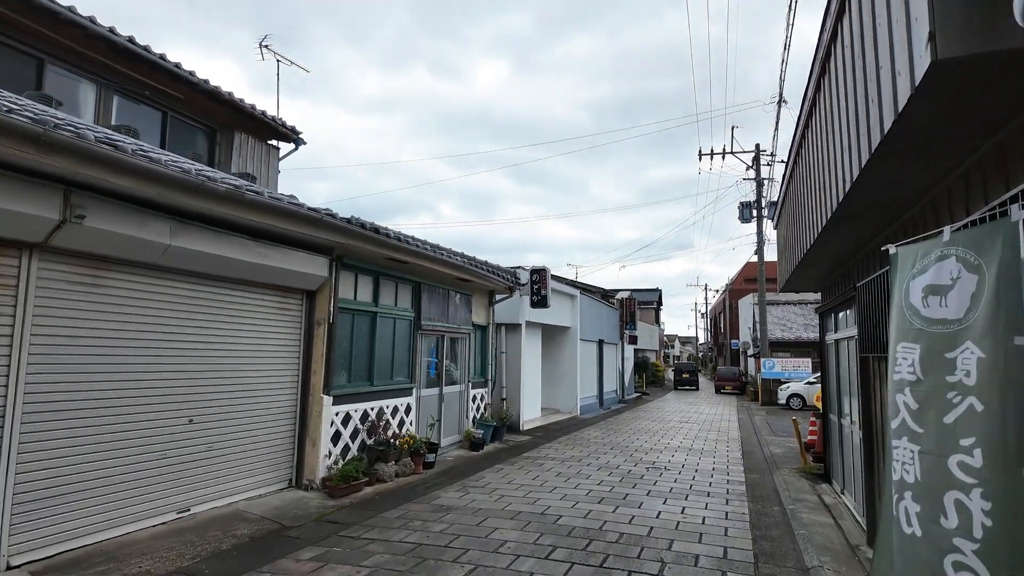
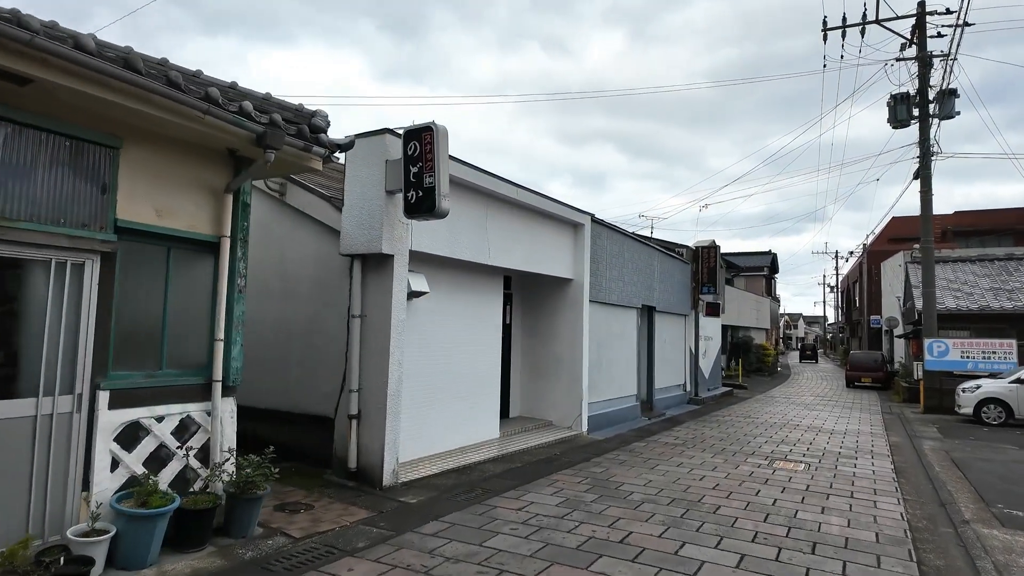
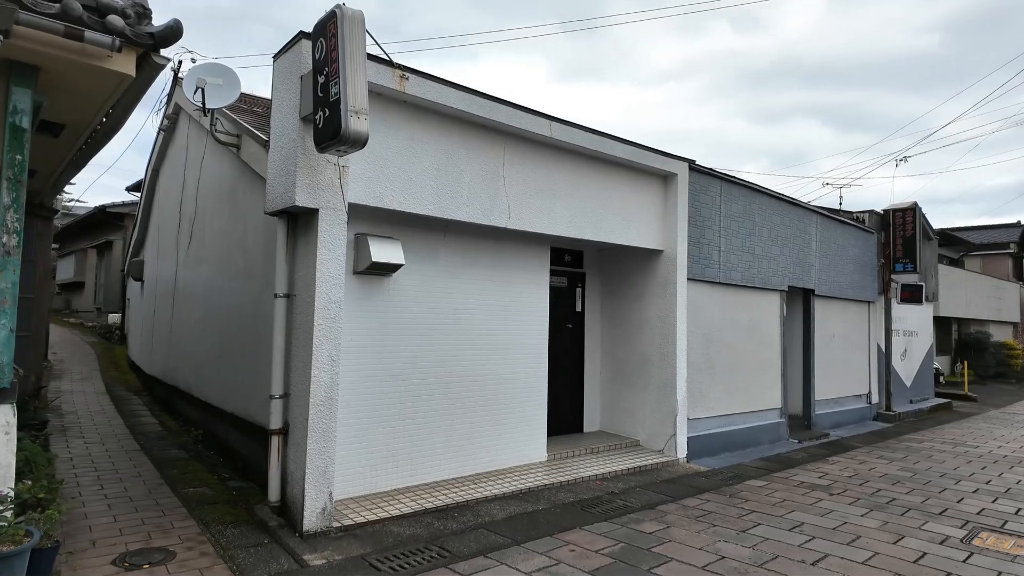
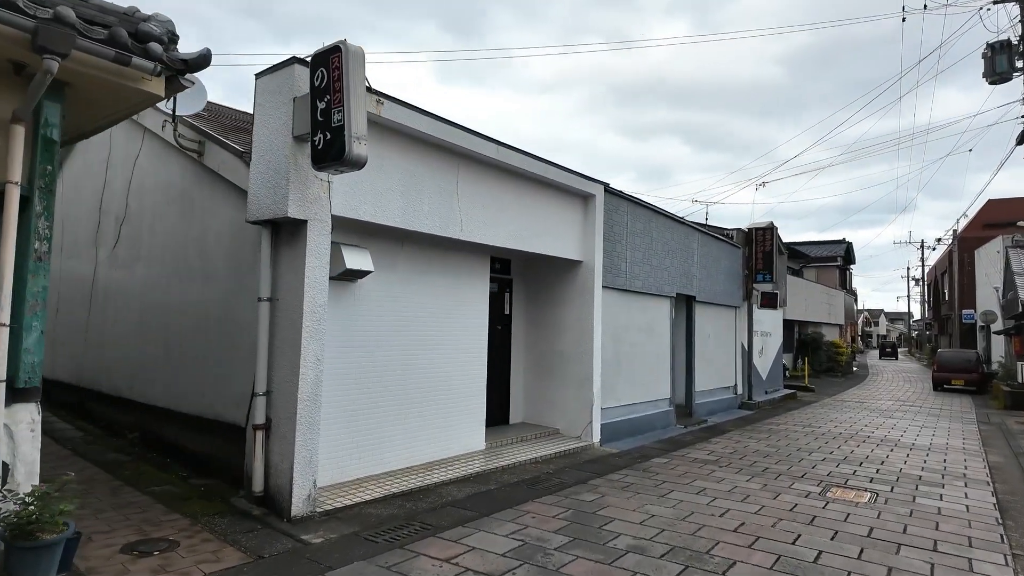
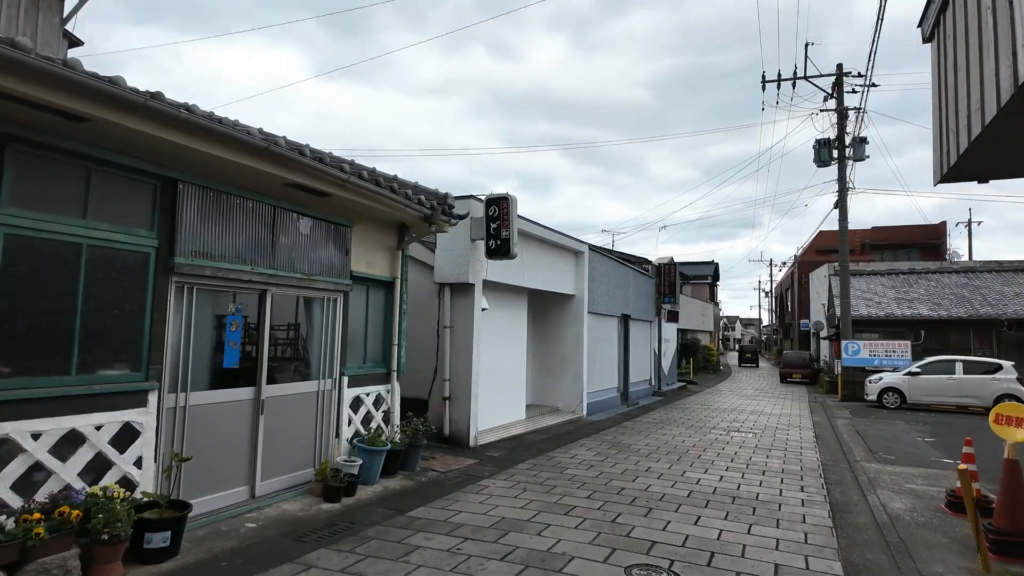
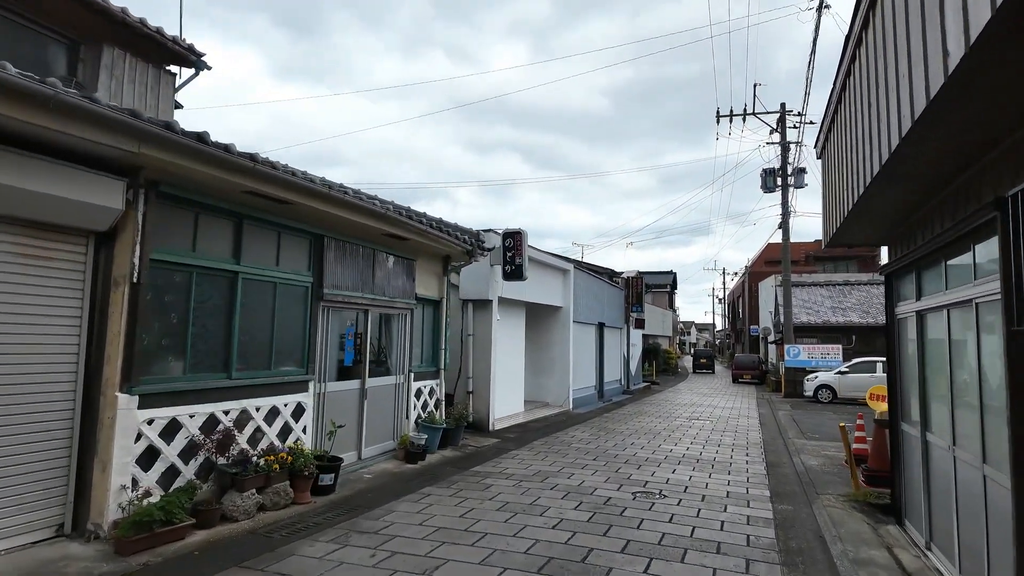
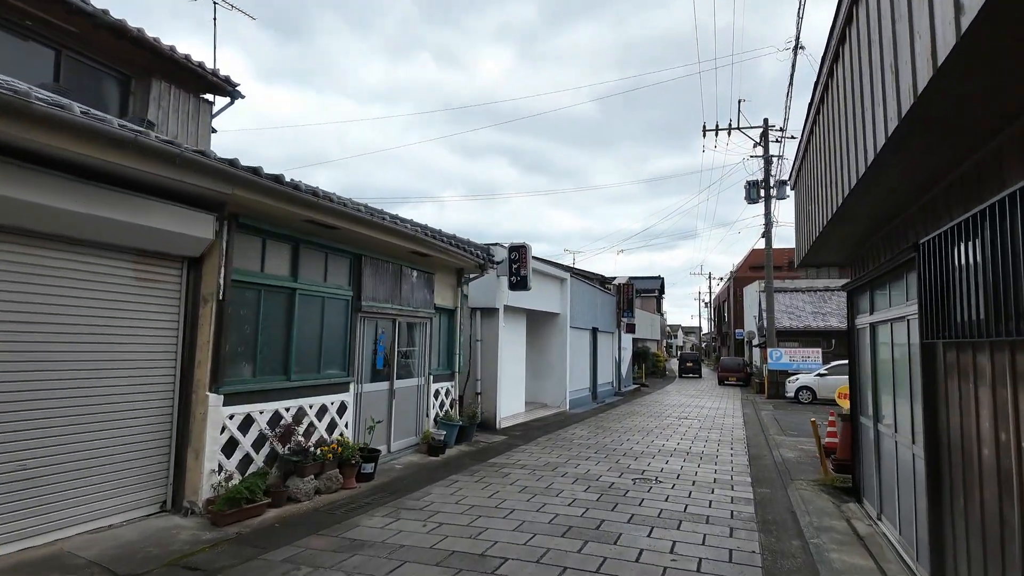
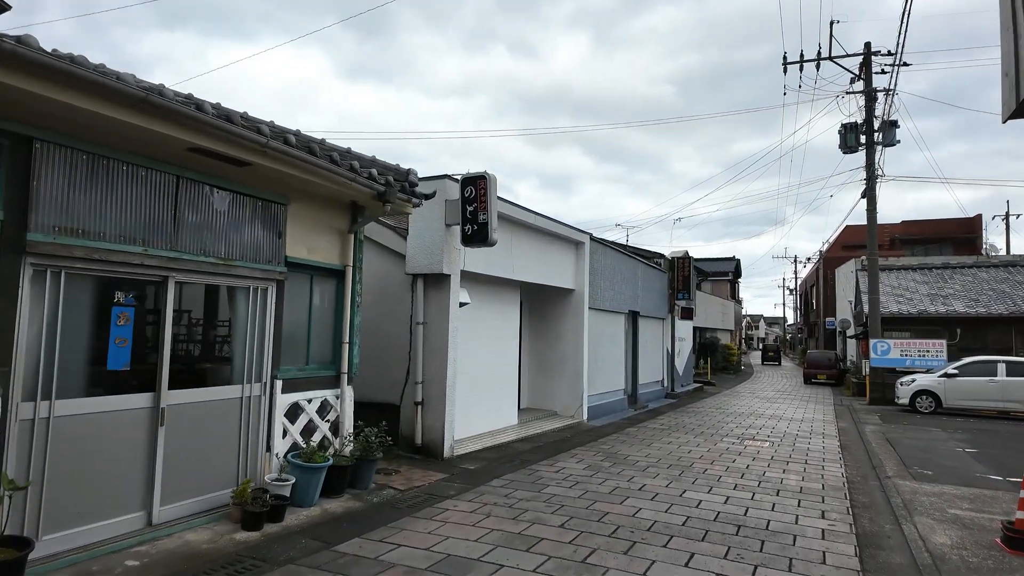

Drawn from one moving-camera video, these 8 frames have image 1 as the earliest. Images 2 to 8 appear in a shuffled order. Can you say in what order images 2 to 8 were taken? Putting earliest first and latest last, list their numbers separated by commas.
7, 6, 5, 8, 2, 4, 3
